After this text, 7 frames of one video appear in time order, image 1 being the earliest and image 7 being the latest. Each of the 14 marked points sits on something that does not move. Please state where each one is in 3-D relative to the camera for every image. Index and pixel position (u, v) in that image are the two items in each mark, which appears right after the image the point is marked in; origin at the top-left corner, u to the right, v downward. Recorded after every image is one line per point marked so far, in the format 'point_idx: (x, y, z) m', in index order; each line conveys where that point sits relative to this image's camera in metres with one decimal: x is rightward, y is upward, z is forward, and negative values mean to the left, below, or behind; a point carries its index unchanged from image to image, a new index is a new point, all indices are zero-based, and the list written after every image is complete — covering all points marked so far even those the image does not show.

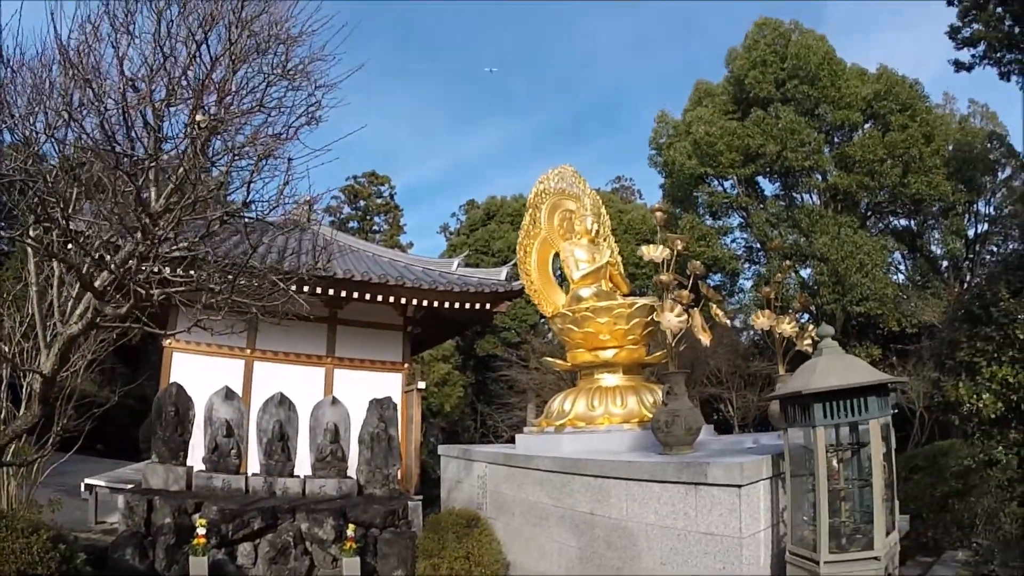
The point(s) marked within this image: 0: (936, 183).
0: (+7.9, +2.1, +12.8) m
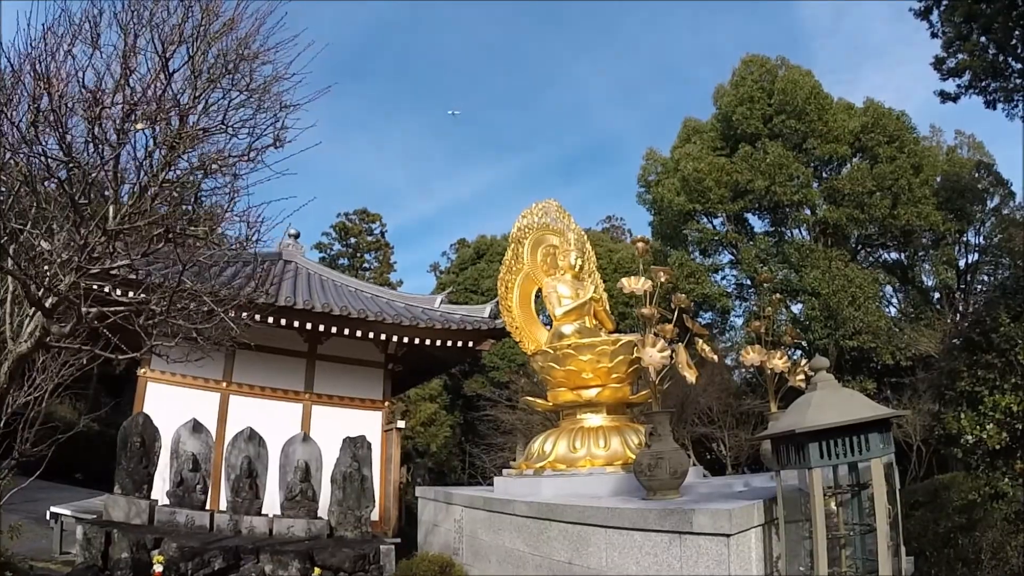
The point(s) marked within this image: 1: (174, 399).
0: (+7.7, +1.4, +12.7) m
1: (-4.4, -1.4, +9.2) m
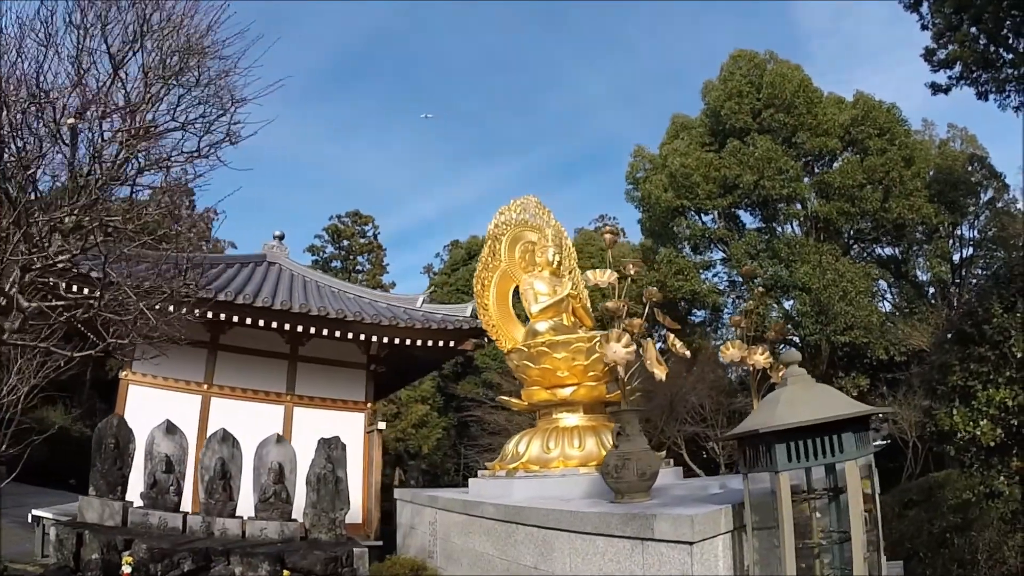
0: (+7.4, +1.5, +12.5) m
1: (-4.6, -1.4, +9.0) m
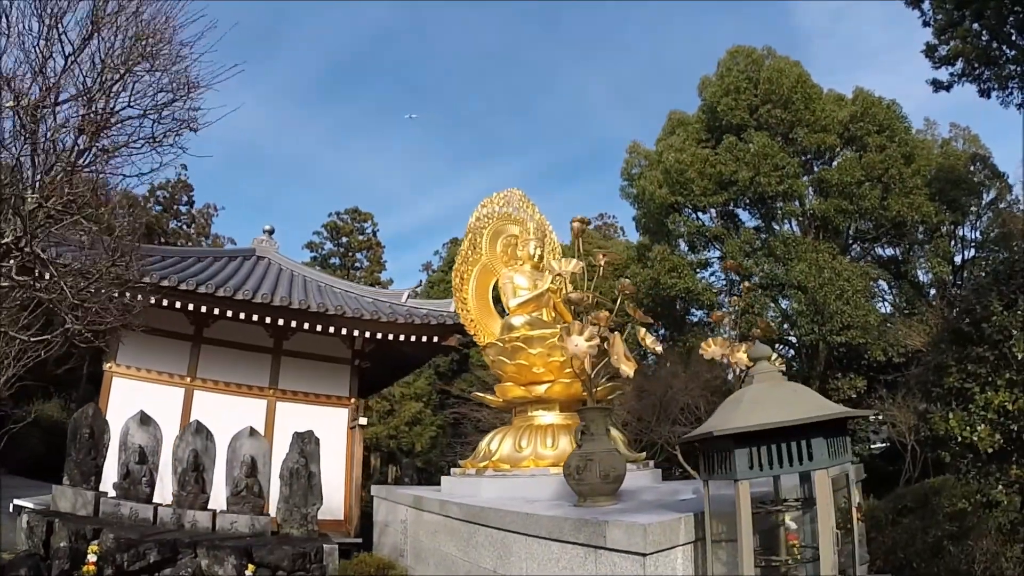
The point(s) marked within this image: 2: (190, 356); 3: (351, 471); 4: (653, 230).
0: (+7.2, +1.5, +12.3) m
1: (-4.8, -1.3, +8.8) m
2: (-4.3, -0.9, +9.2) m
3: (-2.3, -2.6, +9.7) m
4: (+2.9, +1.2, +14.3) m
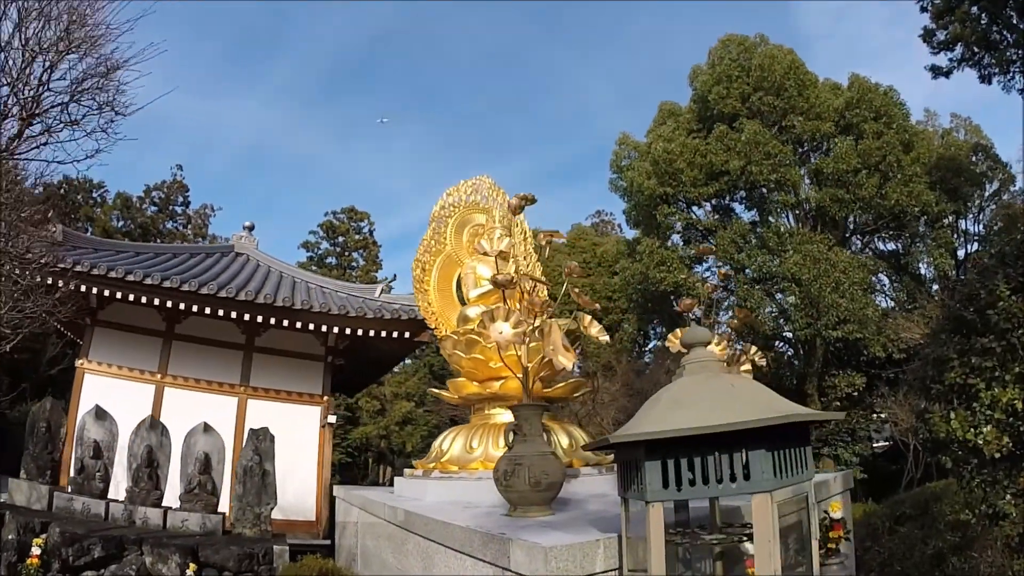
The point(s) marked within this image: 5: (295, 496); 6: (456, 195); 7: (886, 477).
0: (+6.9, +1.6, +11.9) m
1: (-5.1, -1.3, +8.4) m
2: (-4.6, -0.8, +8.8) m
3: (-2.6, -2.5, +9.3) m
4: (+2.6, +1.3, +13.9) m
5: (-2.9, -2.7, +9.0) m
6: (-0.5, +0.9, +6.4) m
7: (+7.1, -3.6, +13.1) m
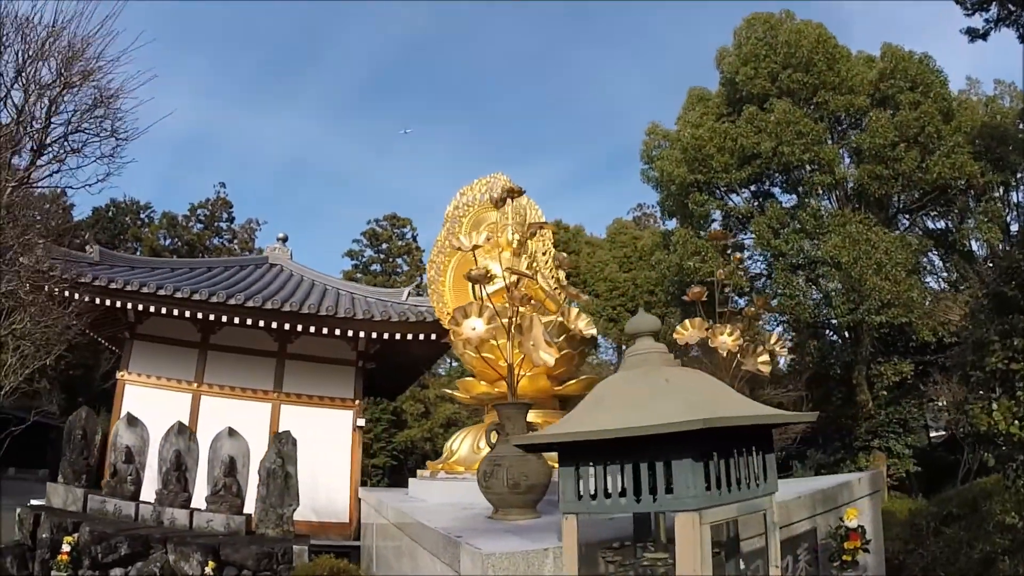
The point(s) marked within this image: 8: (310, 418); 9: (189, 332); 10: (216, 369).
0: (+7.4, +2.0, +11.3) m
1: (-4.7, -1.5, +8.6) m
2: (-4.2, -1.0, +9.0) m
3: (-2.1, -2.6, +9.3) m
4: (+3.2, +1.5, +13.6) m
5: (-2.4, -2.8, +9.1) m
6: (-0.4, +0.9, +6.4) m
7: (+7.8, -3.2, +12.5) m
8: (-2.8, -1.9, +9.4) m
9: (-4.3, -0.6, +9.1) m
10: (-4.0, -1.1, +9.1) m
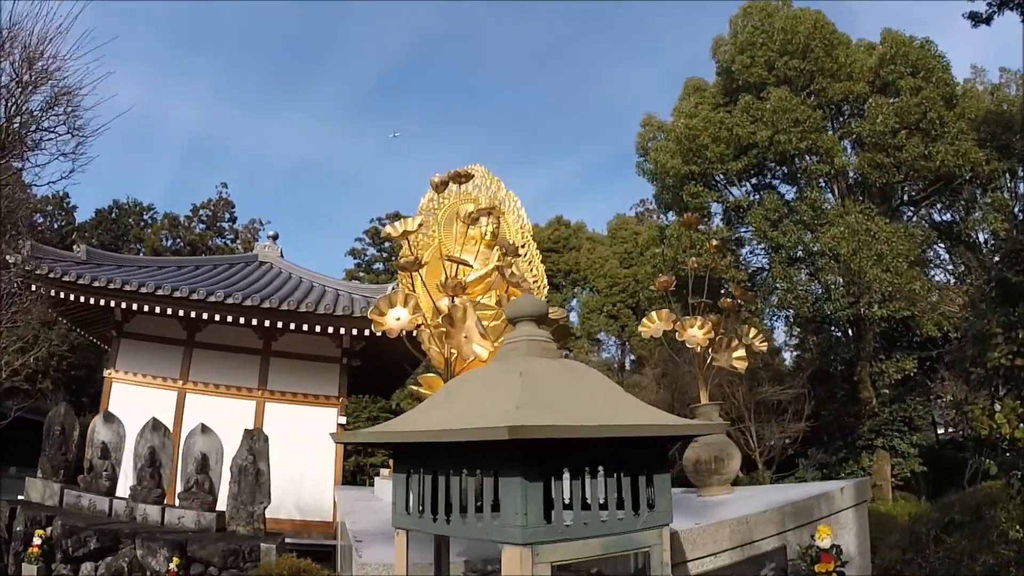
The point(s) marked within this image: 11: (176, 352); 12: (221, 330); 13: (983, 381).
0: (+7.2, +2.1, +10.9) m
1: (-4.9, -1.5, +8.5) m
2: (-4.4, -1.0, +8.8) m
3: (-2.3, -2.5, +9.1) m
4: (+3.1, +1.6, +13.3) m
5: (-2.6, -2.7, +8.9) m
6: (-0.7, +1.0, +6.1) m
7: (+7.7, -3.0, +12.2) m
8: (-2.9, -1.8, +9.2) m
9: (-4.5, -0.6, +8.9) m
10: (-4.2, -1.1, +8.9) m
11: (-4.4, -0.9, +8.8) m
12: (-4.0, -0.6, +9.1) m
13: (+3.1, -0.6, +4.7) m
